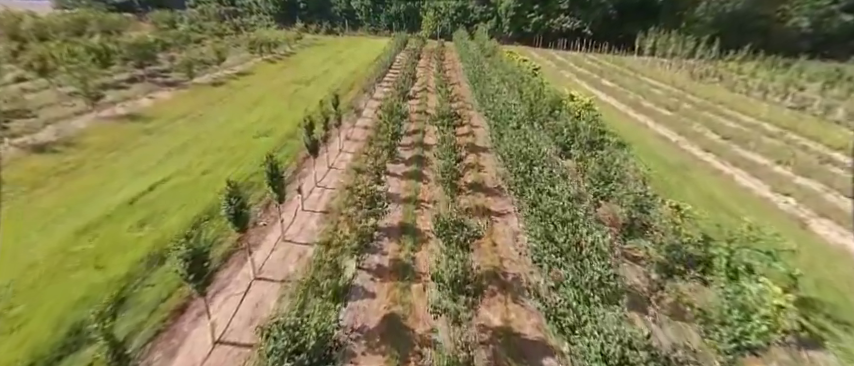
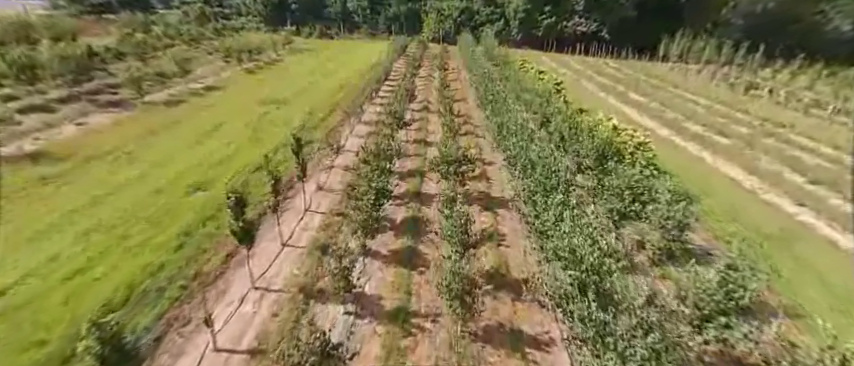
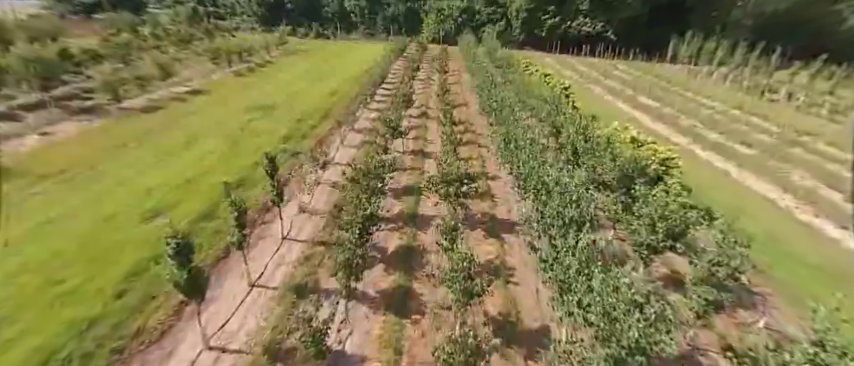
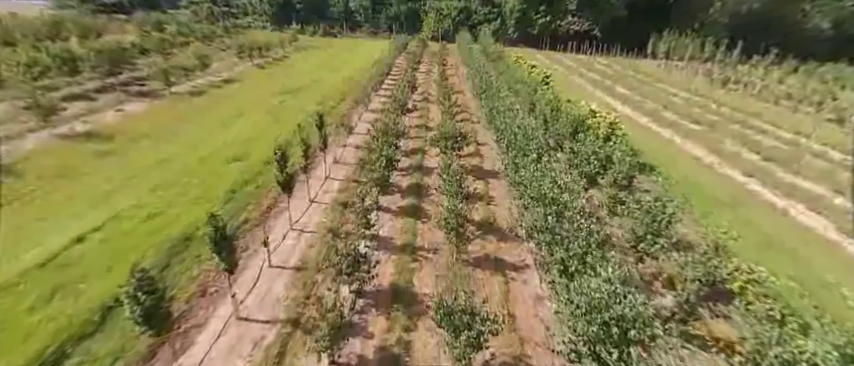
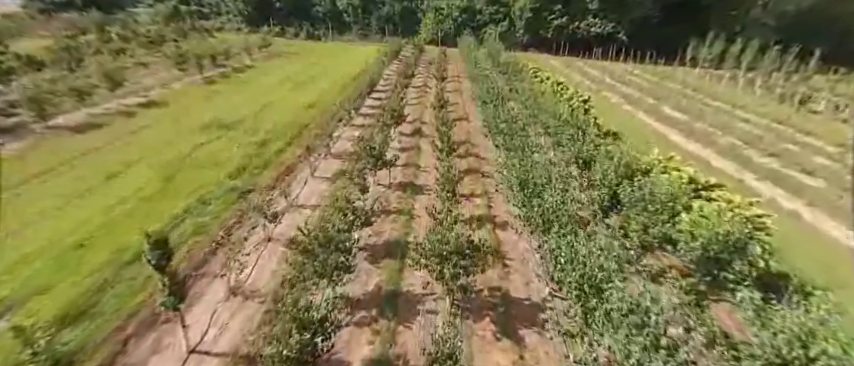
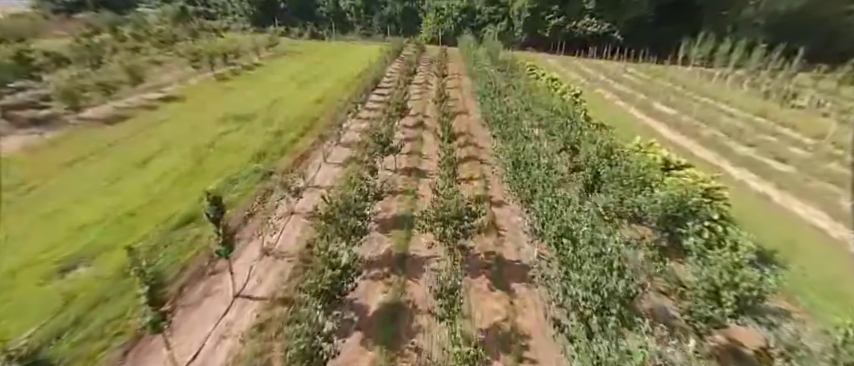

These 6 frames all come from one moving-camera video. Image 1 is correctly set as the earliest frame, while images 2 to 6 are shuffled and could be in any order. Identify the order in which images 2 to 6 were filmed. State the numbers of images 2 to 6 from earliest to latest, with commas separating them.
4, 2, 3, 6, 5
